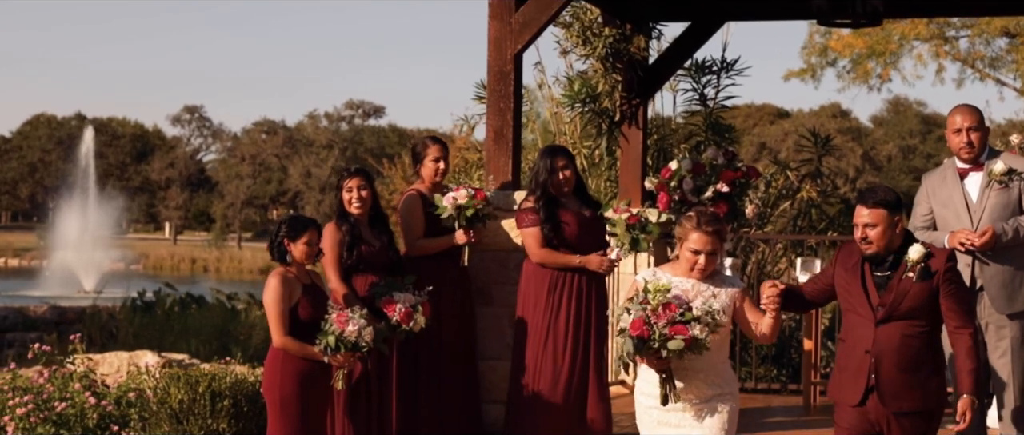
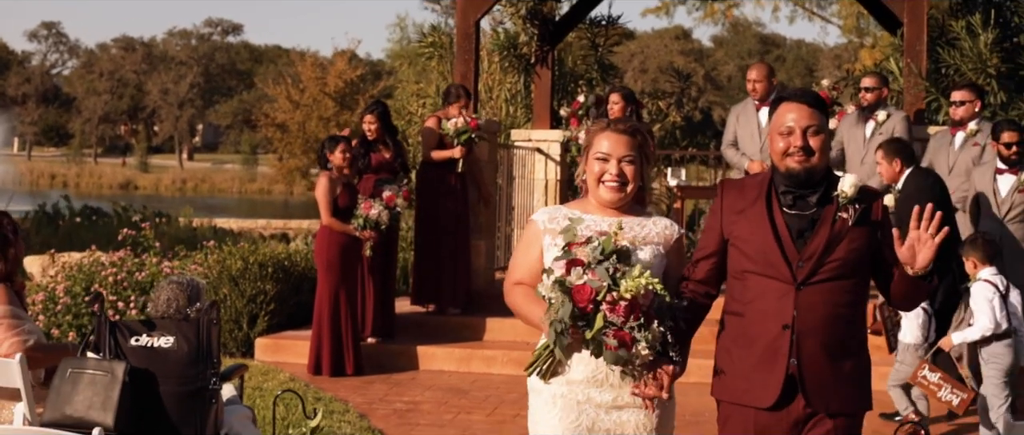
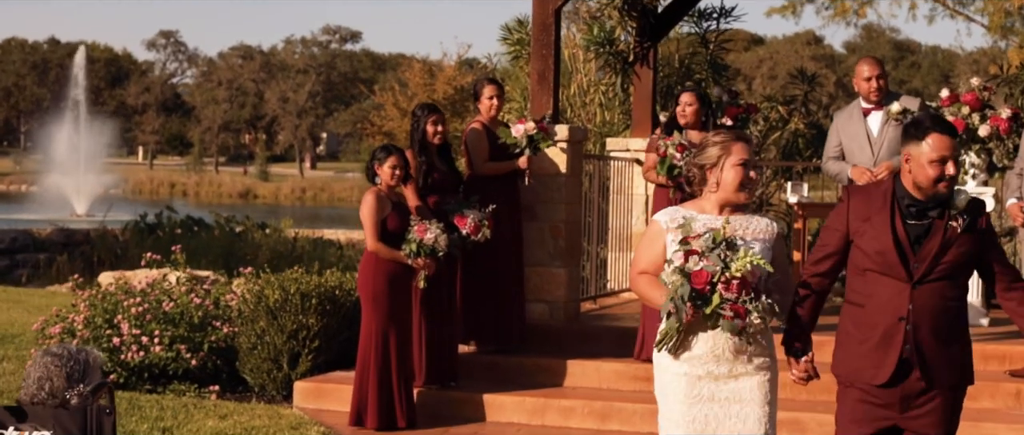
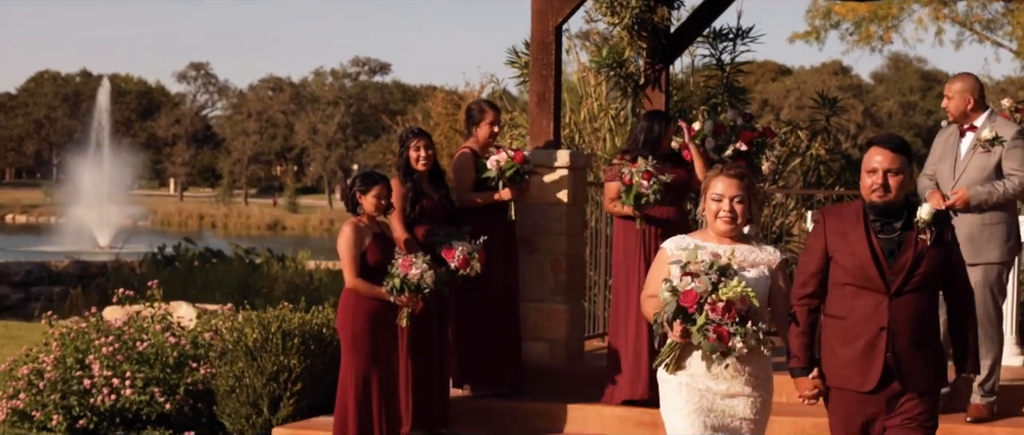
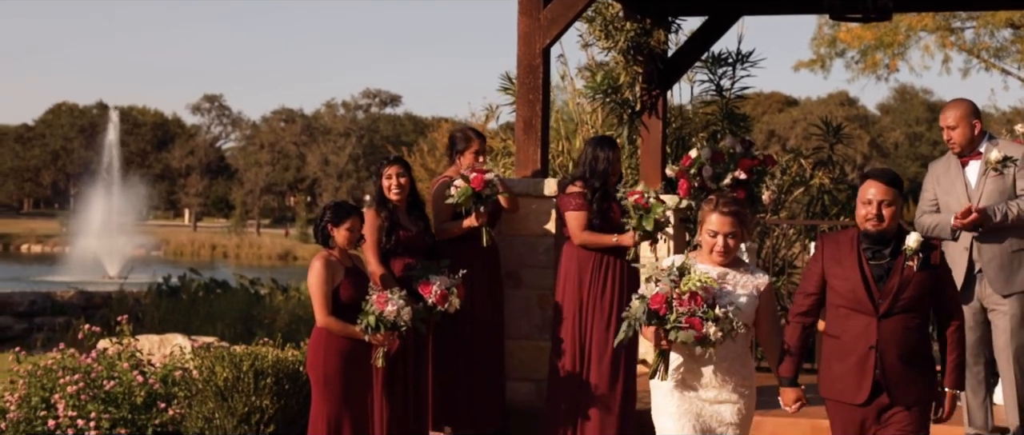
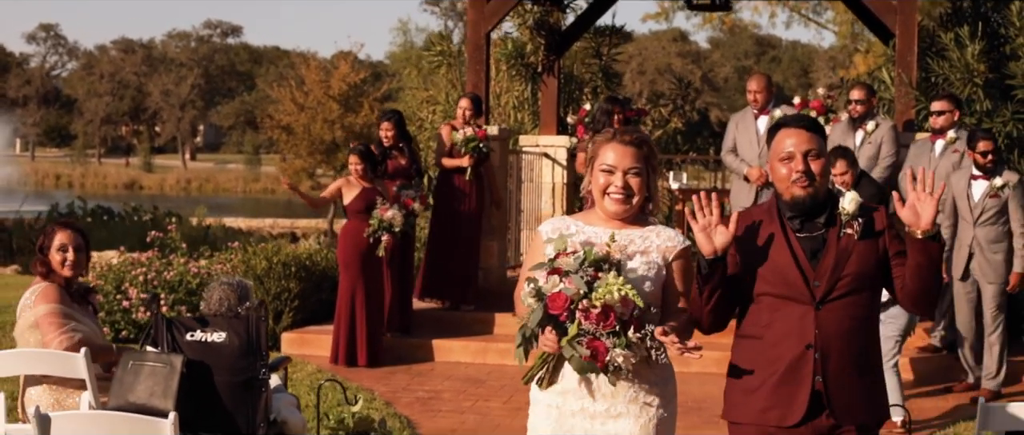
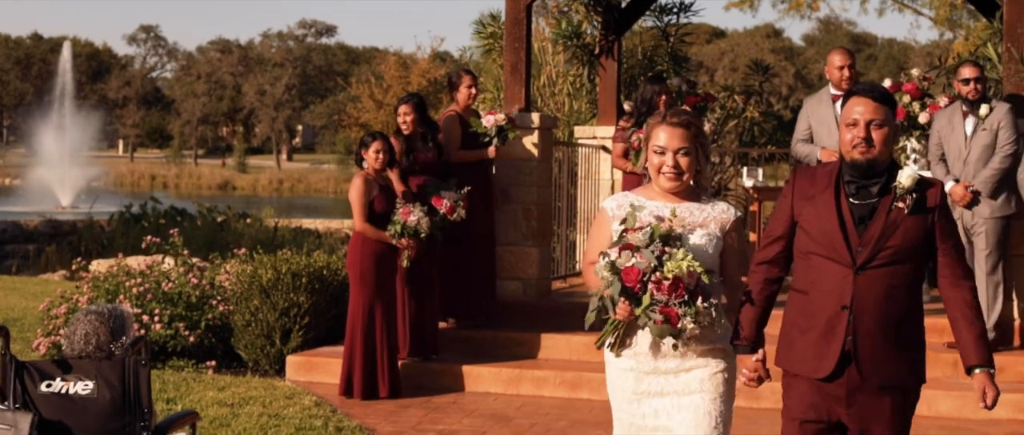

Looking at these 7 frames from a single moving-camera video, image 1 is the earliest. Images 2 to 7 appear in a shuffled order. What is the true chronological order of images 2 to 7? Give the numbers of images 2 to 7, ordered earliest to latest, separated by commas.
5, 4, 3, 7, 2, 6
